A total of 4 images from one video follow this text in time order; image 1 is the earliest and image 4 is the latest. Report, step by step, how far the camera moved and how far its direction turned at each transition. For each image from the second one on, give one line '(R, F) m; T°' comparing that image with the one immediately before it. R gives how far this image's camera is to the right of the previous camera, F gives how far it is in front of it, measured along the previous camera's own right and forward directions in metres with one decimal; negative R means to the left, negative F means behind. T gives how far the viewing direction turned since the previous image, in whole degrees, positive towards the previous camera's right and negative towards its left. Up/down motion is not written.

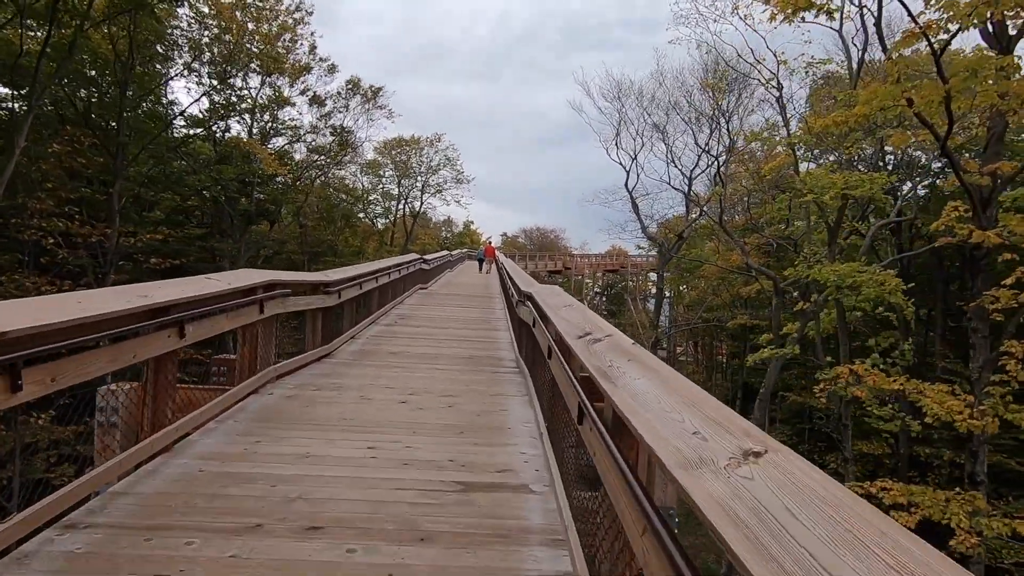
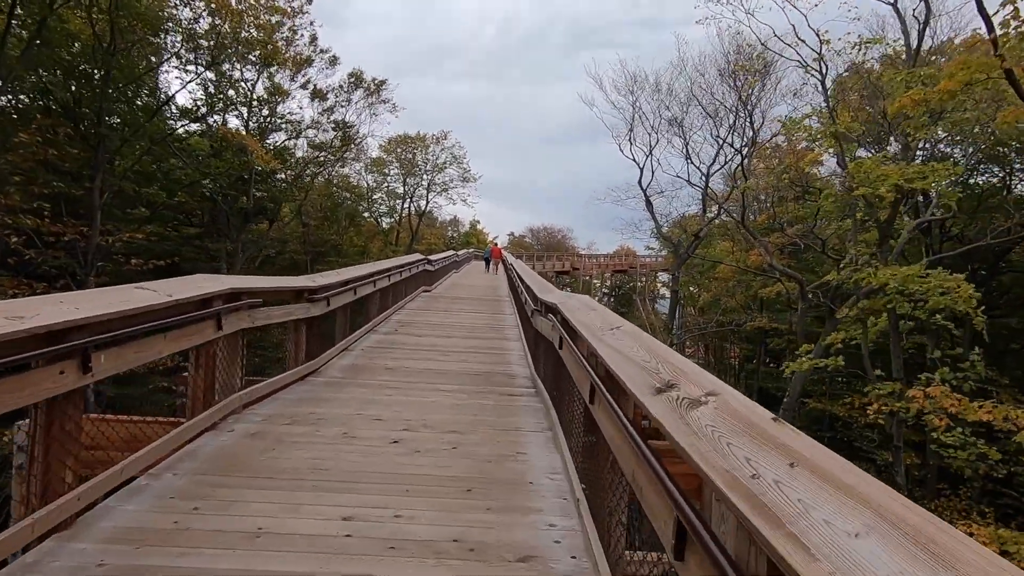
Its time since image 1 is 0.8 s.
(-0.1, +0.8) m; -1°
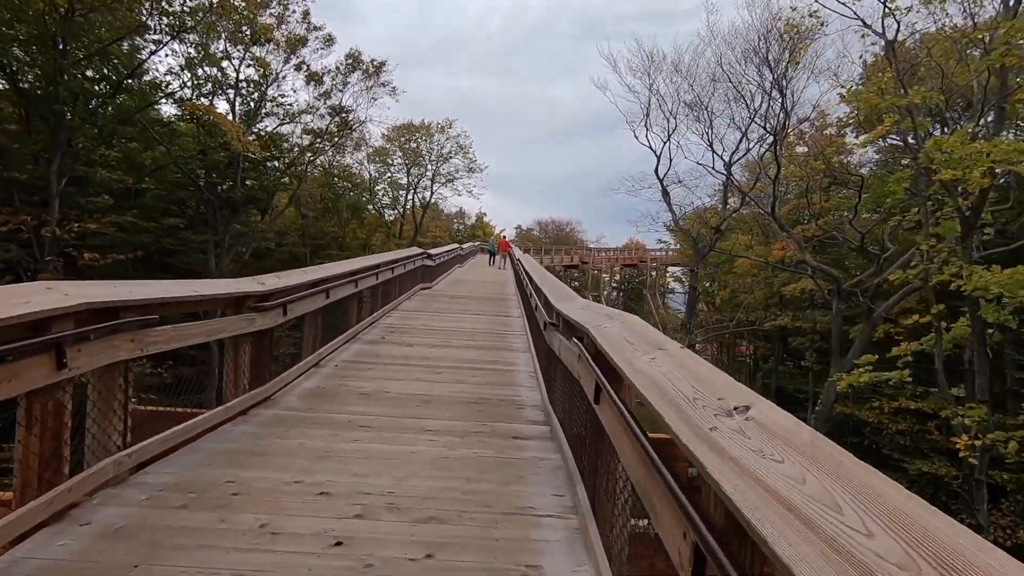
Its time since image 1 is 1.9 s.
(0.0, +1.2) m; -1°
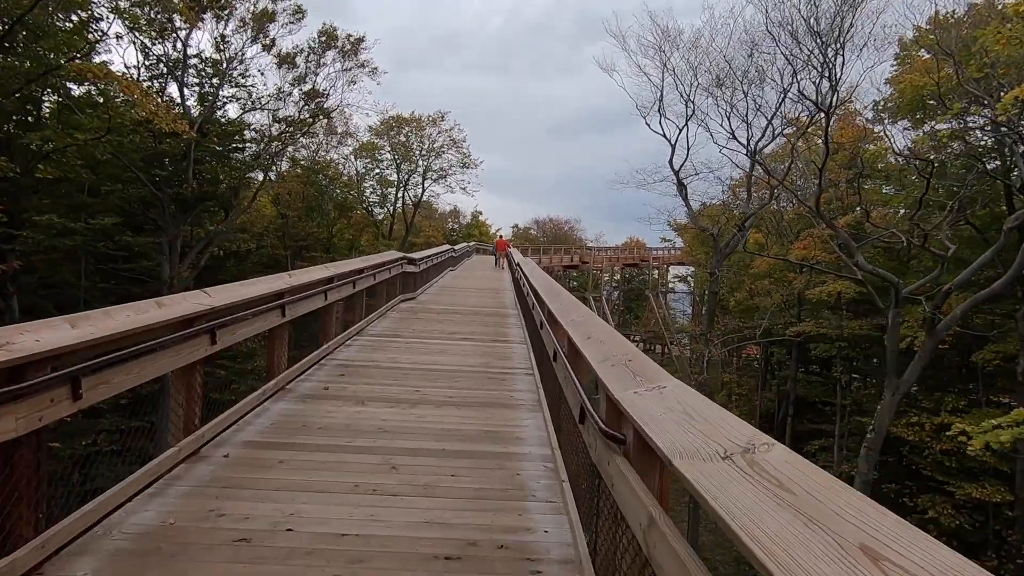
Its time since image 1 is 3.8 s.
(0.0, +2.0) m; 0°
